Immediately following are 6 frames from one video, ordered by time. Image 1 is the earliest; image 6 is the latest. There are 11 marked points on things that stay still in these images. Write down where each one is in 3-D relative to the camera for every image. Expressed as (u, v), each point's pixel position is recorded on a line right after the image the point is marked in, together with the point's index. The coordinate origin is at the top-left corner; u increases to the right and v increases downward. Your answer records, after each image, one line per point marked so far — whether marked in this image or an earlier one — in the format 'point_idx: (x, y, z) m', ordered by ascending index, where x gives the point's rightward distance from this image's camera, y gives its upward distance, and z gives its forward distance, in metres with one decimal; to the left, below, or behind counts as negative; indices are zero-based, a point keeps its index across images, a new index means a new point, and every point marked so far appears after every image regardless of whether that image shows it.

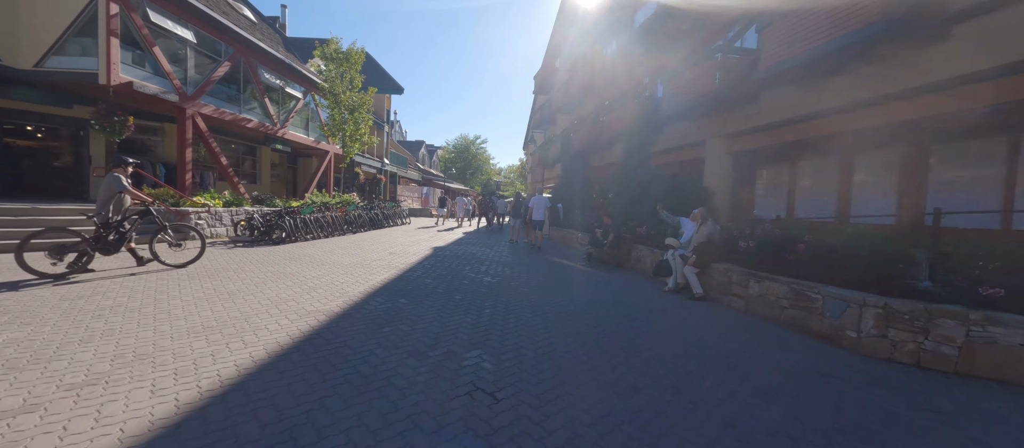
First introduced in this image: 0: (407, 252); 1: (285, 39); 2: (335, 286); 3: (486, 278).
0: (-2.7, -0.7, +9.0) m
1: (-12.5, +10.2, +19.1) m
2: (-2.7, -1.0, +5.4) m
3: (-0.5, -1.0, +6.8) m
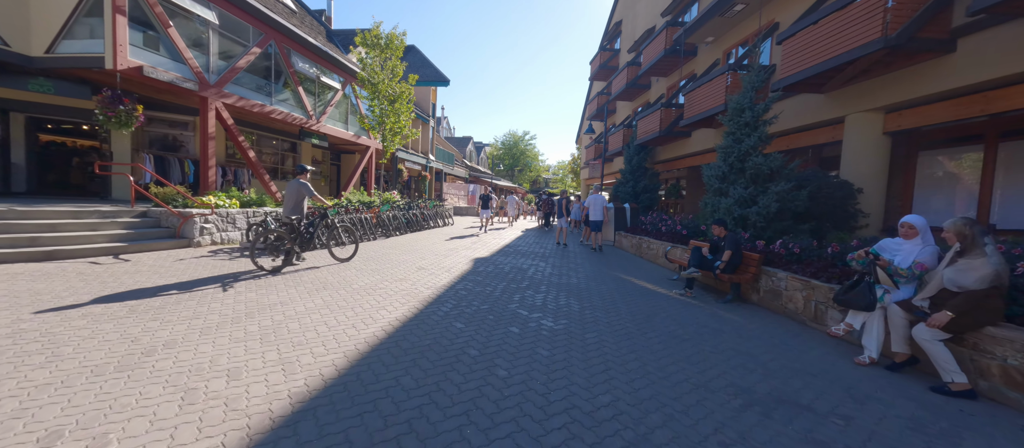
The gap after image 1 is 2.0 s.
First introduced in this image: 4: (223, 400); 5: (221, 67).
0: (-1.5, -0.8, +7.0) m
1: (-9.7, +10.2, +18.4) m
2: (-2.0, -1.1, +3.6) m
3: (+0.5, -1.2, +4.6) m
4: (-2.0, -1.2, +2.4) m
5: (-8.3, +4.5, +9.9) m
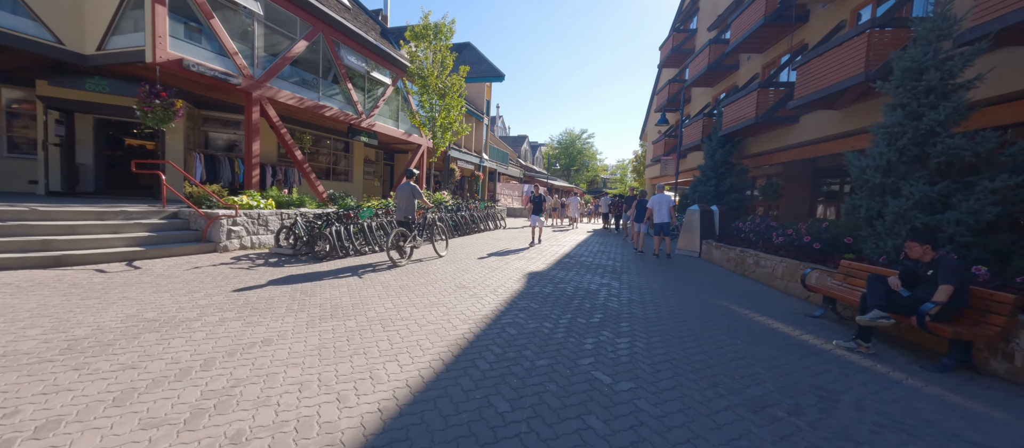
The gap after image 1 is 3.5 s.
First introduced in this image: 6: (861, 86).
0: (-0.4, -1.0, +5.6) m
1: (-6.7, +10.1, +18.1) m
2: (-1.5, -1.2, +2.2) m
3: (+1.1, -1.3, +2.9) m
4: (-1.7, -1.3, +1.1) m
5: (-6.7, +4.4, +9.5) m
6: (+8.0, +3.1, +8.0) m
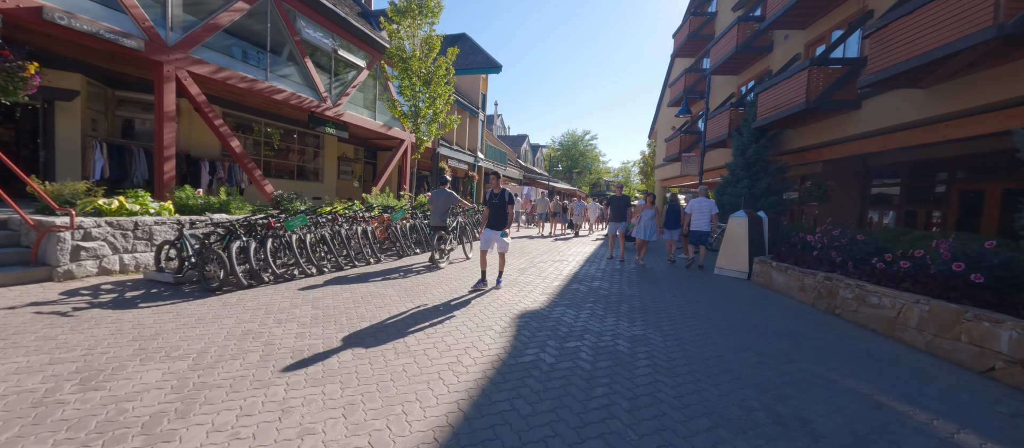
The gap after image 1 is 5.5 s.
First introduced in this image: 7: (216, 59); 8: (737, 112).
0: (-0.7, -1.1, +3.4) m
1: (-6.8, +9.8, +16.0) m
2: (-1.7, -1.4, +0.1) m
3: (+0.9, -1.5, +0.7) m
4: (-1.9, -1.4, -1.1) m
5: (-6.9, +4.2, +7.4) m
6: (+7.8, +2.9, +5.8) m
7: (-6.8, +3.8, +8.1) m
8: (+8.4, +4.2, +13.1) m
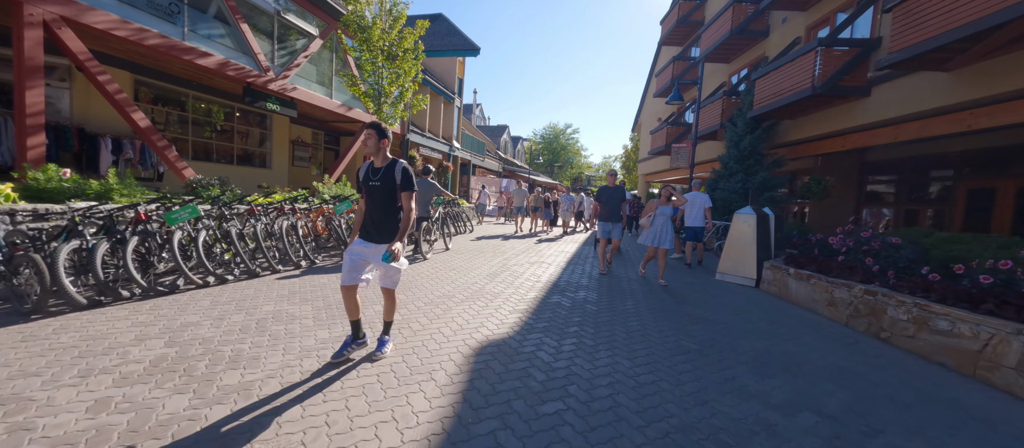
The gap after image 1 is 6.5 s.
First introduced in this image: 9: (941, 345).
0: (-1.0, -1.1, +2.2) m
1: (-7.7, +10.1, +14.2) m
2: (-1.9, -1.4, -1.2) m
3: (+0.6, -1.5, -0.4) m
4: (-2.0, -1.5, -2.4) m
5: (-7.4, +4.4, +5.7) m
6: (+7.3, +2.9, +4.9) m
7: (-7.4, +3.9, +6.4) m
8: (+7.6, +4.3, +12.2) m
9: (+4.1, -1.1, +3.2) m
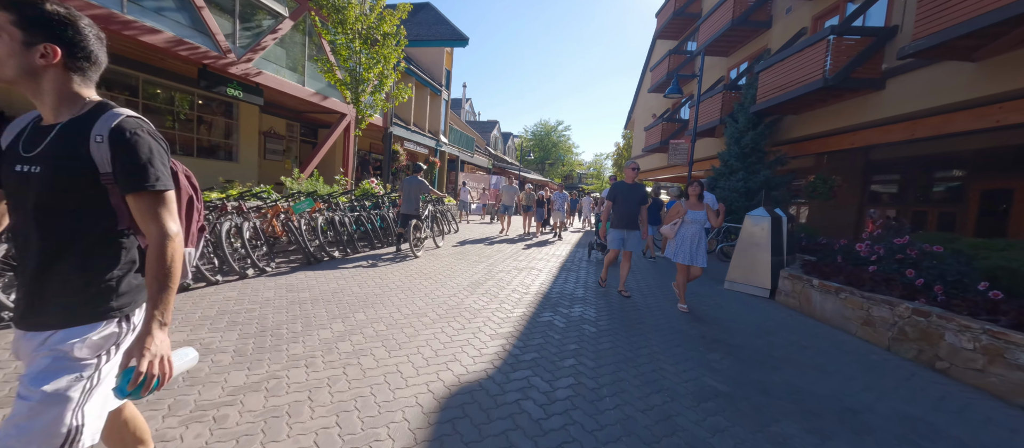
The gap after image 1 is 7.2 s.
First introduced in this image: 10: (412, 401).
0: (-1.1, -1.2, +1.4) m
1: (-8.1, +10.2, +13.2) m
2: (-1.9, -1.5, -2.0) m
3: (+0.6, -1.6, -1.1) m
4: (-2.0, -1.6, -3.2) m
5: (-7.5, +4.4, +4.7) m
6: (+7.2, +2.8, +4.4) m
7: (-7.6, +4.0, +5.4) m
8: (+7.3, +4.3, +11.6) m
9: (+3.9, -1.2, +2.6) m
10: (-0.7, -1.1, +2.3) m
